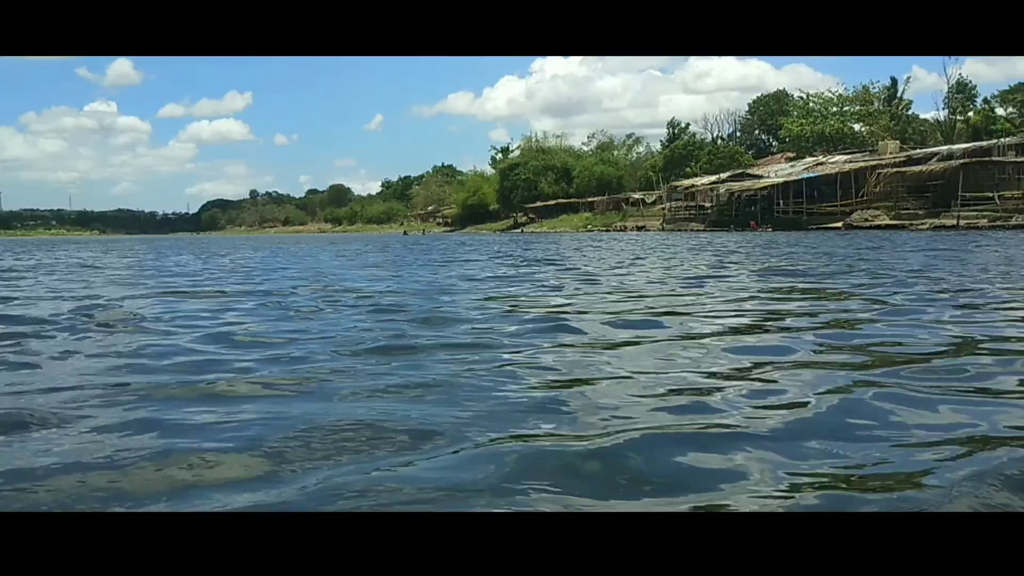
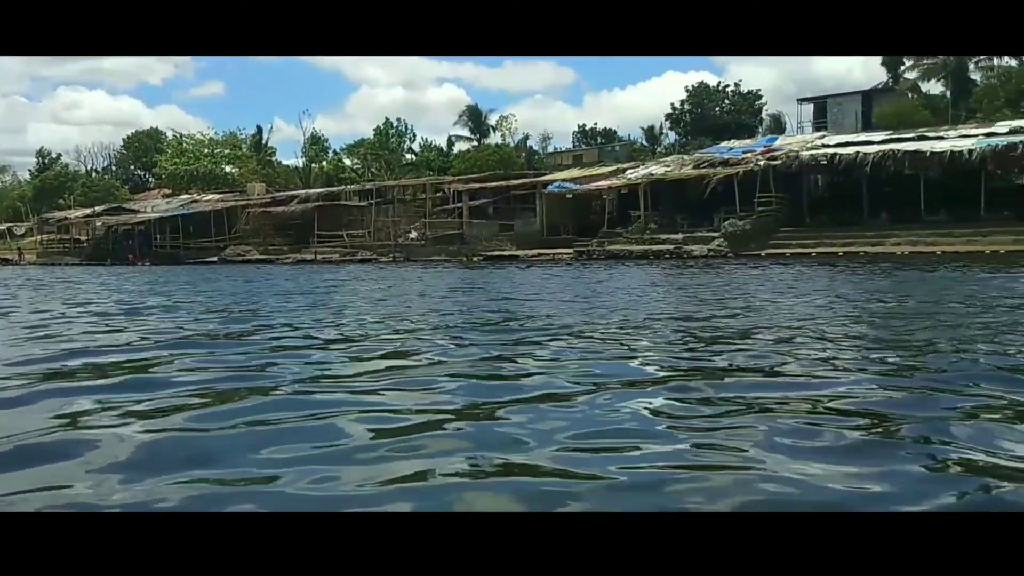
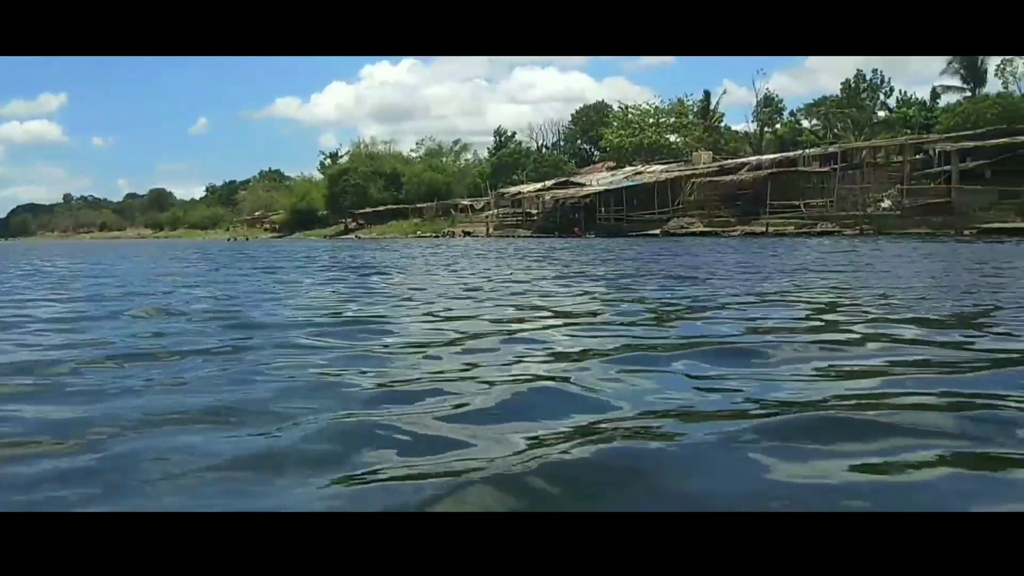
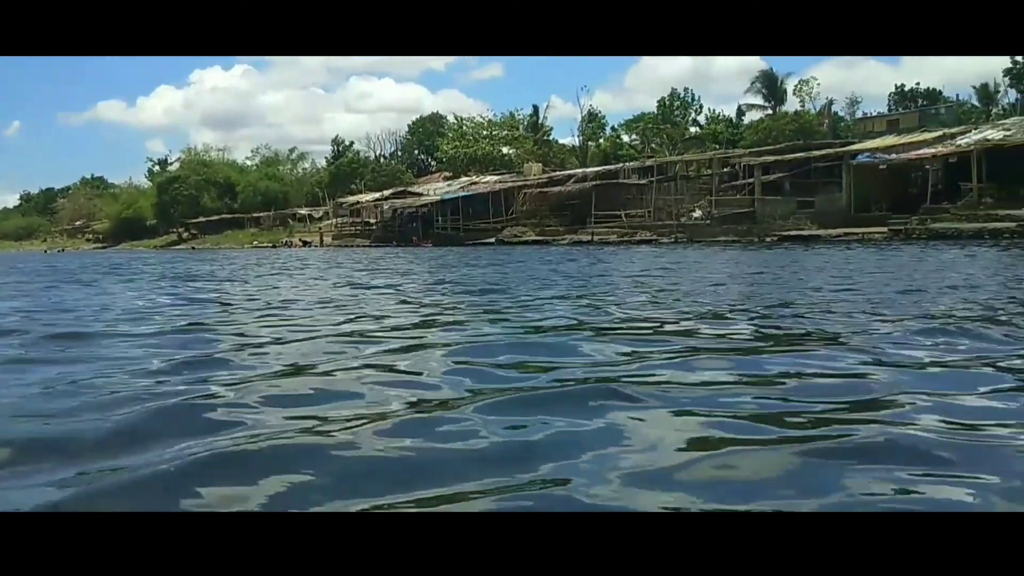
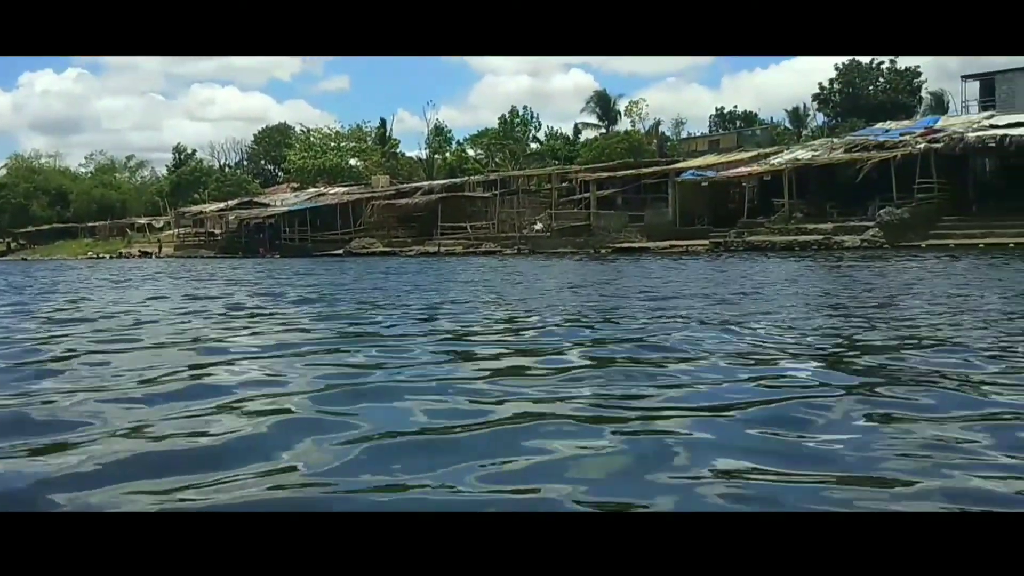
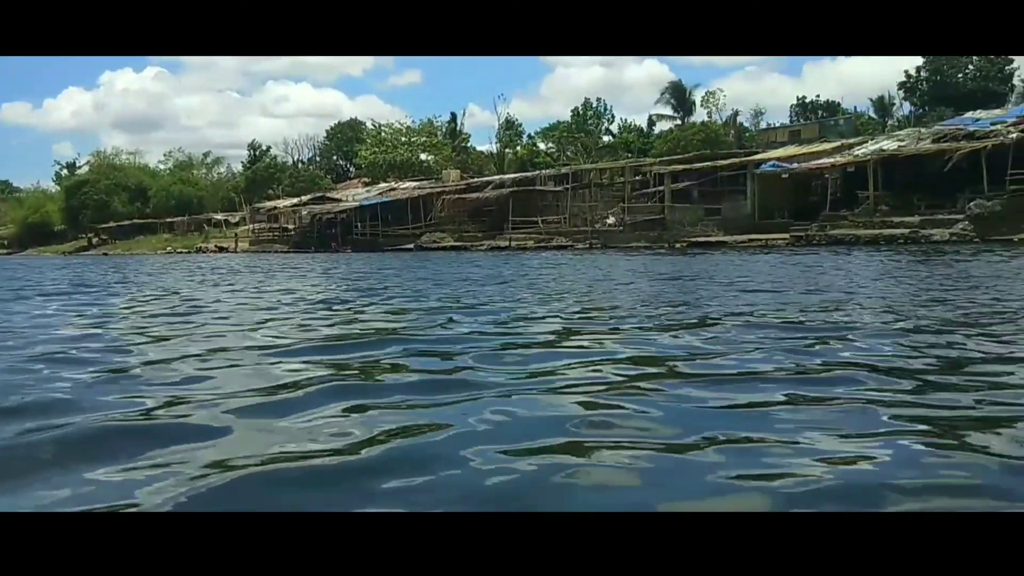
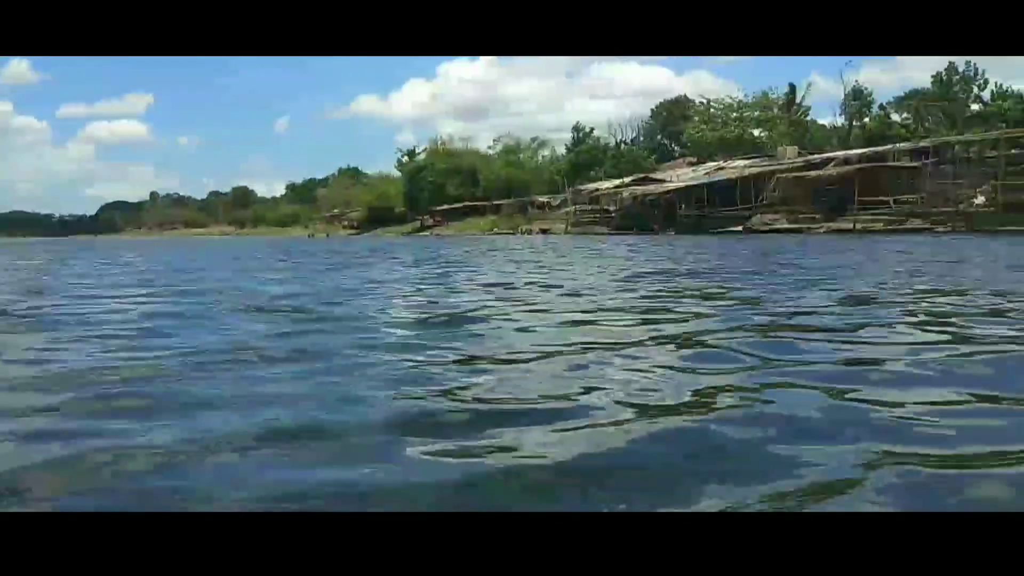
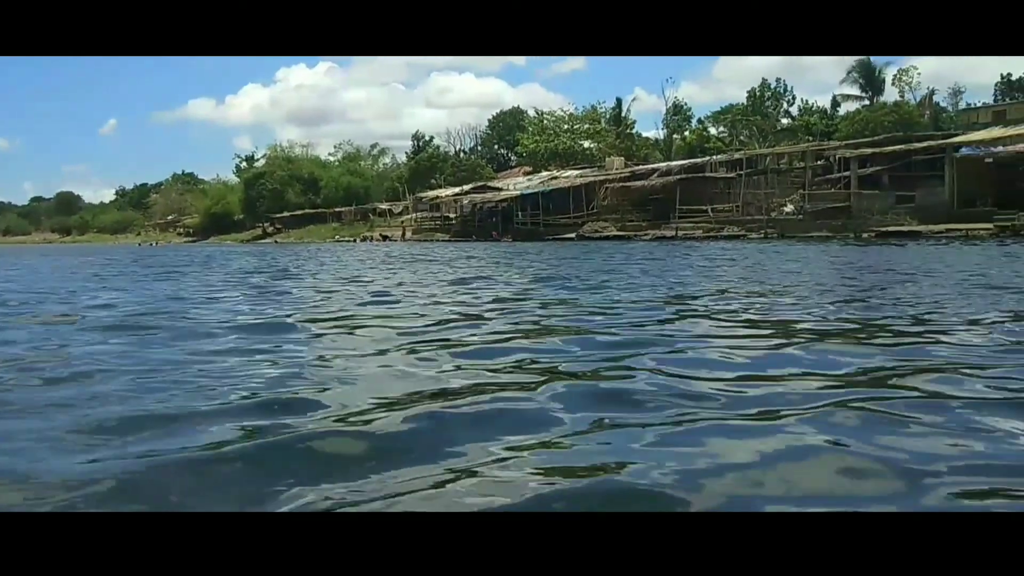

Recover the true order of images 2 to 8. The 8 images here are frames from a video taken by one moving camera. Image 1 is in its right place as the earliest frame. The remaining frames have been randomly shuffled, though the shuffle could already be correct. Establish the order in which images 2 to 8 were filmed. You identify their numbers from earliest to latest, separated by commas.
7, 3, 8, 4, 6, 5, 2
